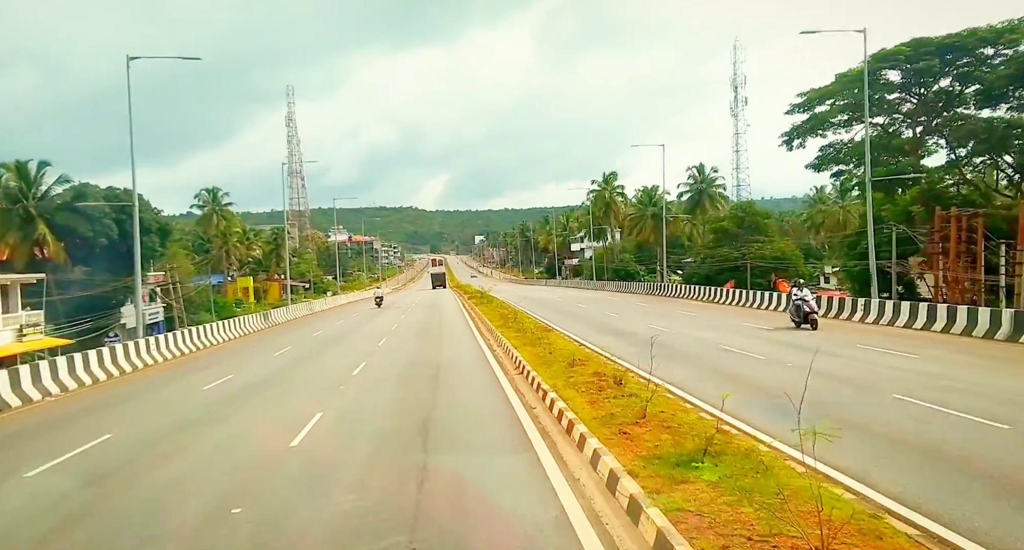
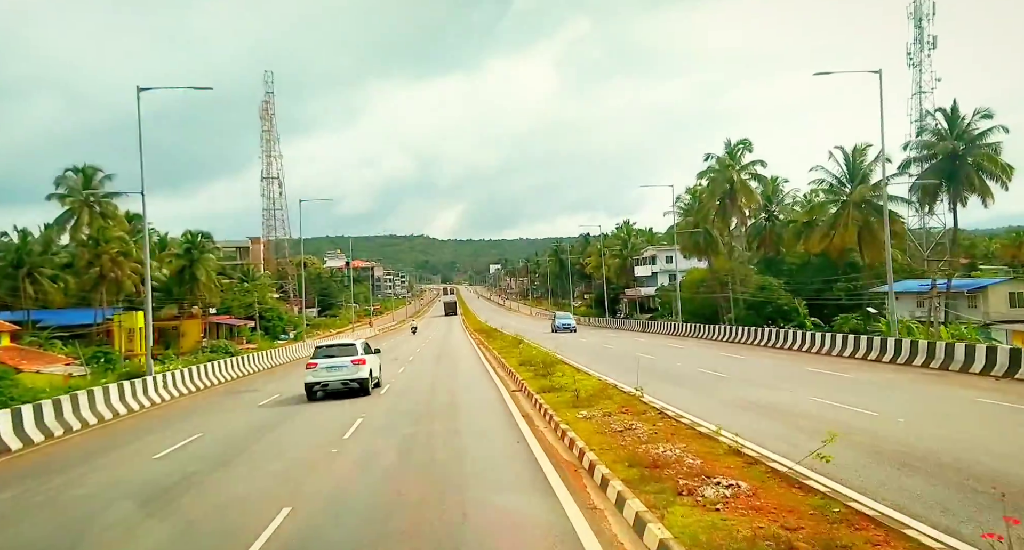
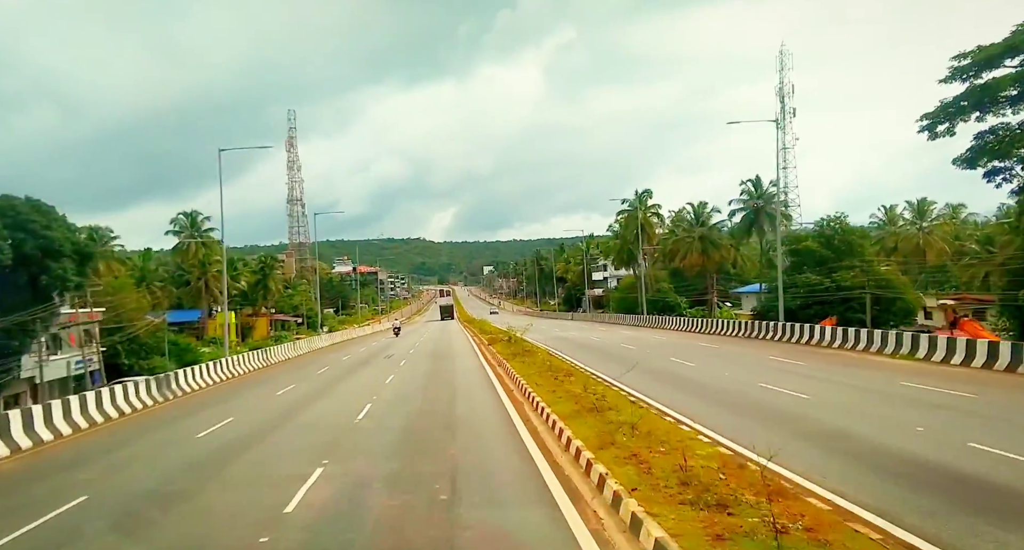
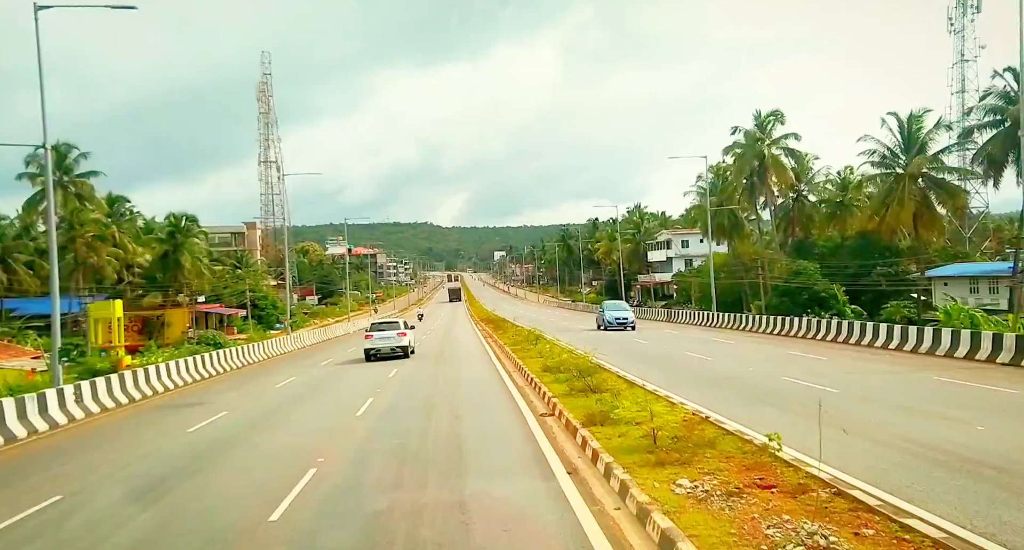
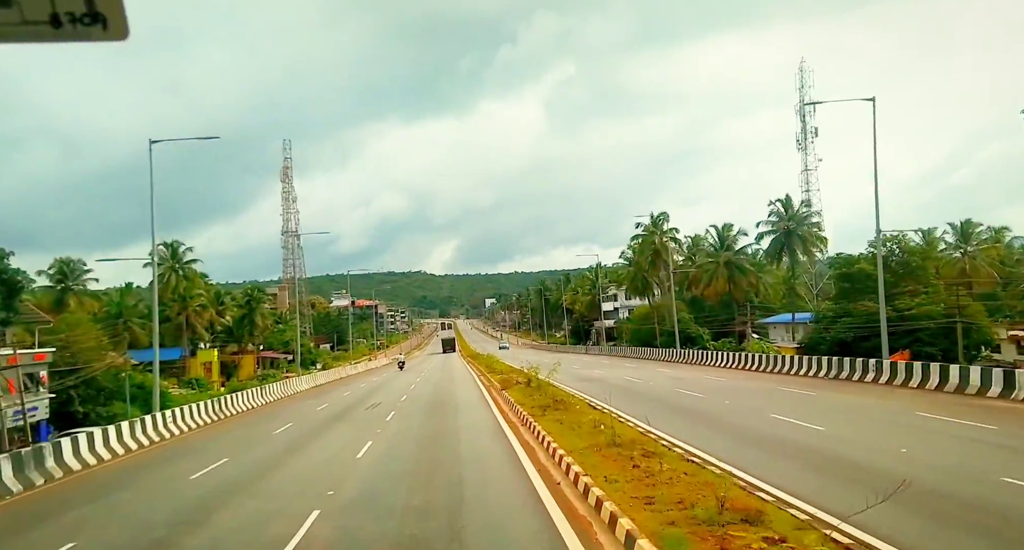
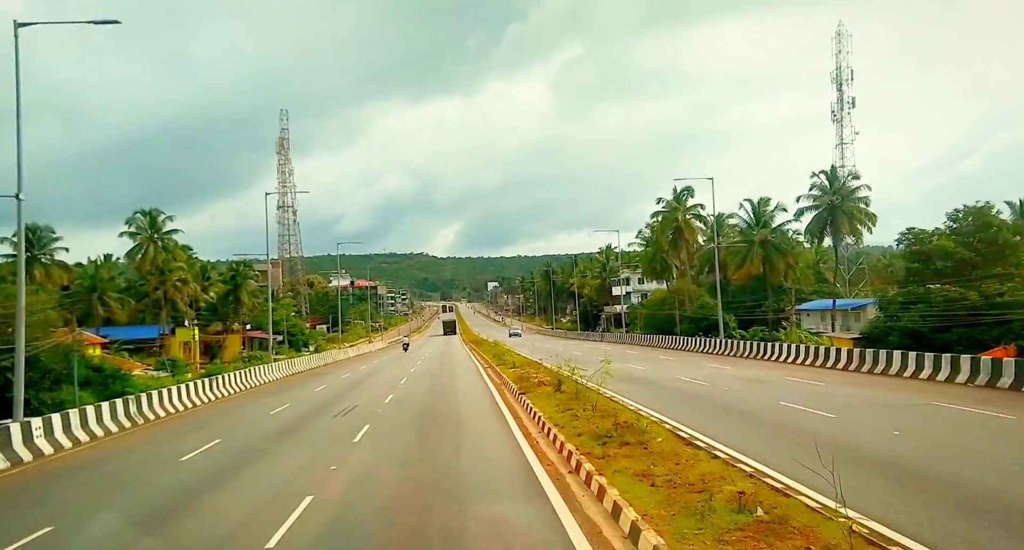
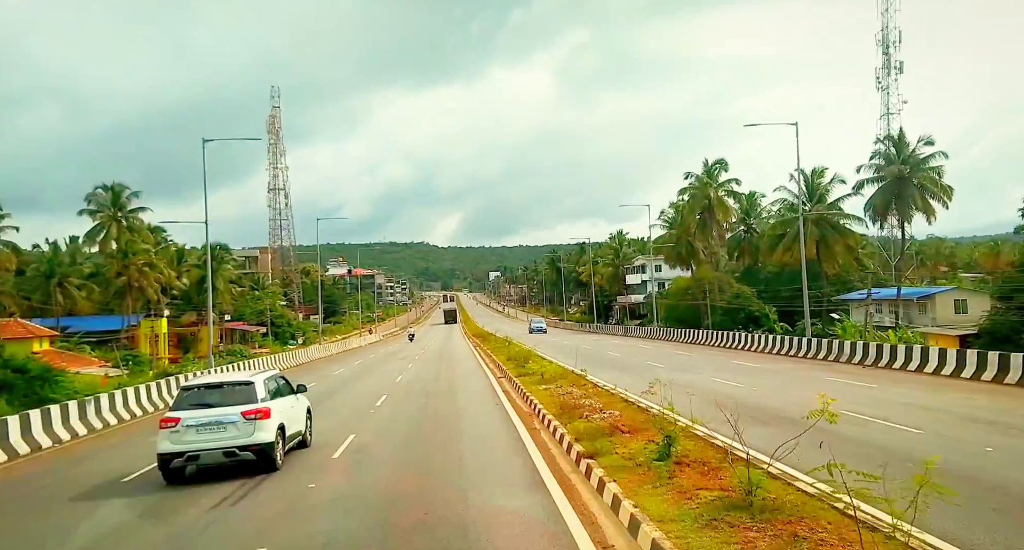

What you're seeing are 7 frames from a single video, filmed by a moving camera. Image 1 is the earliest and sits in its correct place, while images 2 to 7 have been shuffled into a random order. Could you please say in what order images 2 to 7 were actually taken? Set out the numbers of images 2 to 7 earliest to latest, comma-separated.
3, 5, 6, 7, 2, 4
